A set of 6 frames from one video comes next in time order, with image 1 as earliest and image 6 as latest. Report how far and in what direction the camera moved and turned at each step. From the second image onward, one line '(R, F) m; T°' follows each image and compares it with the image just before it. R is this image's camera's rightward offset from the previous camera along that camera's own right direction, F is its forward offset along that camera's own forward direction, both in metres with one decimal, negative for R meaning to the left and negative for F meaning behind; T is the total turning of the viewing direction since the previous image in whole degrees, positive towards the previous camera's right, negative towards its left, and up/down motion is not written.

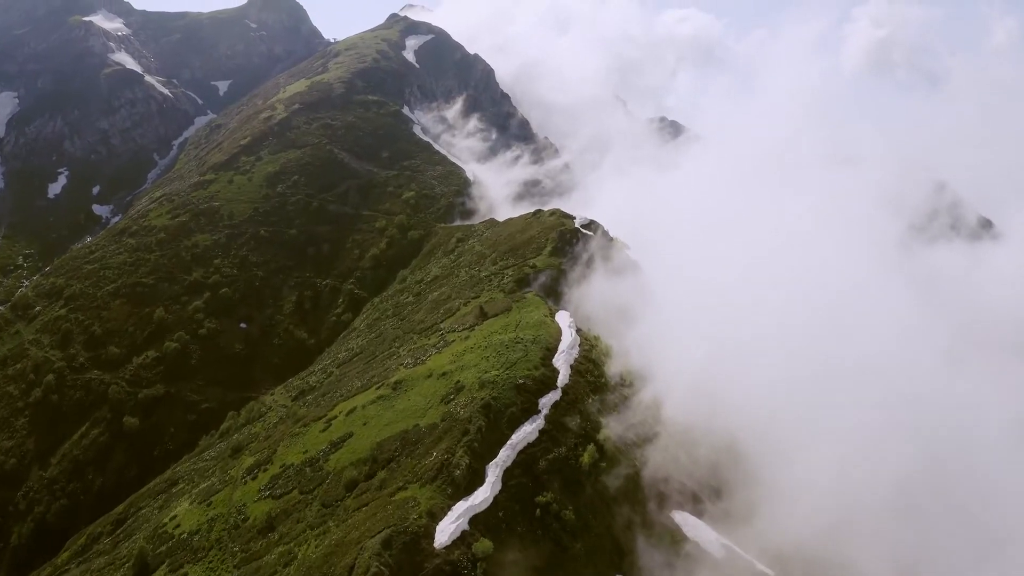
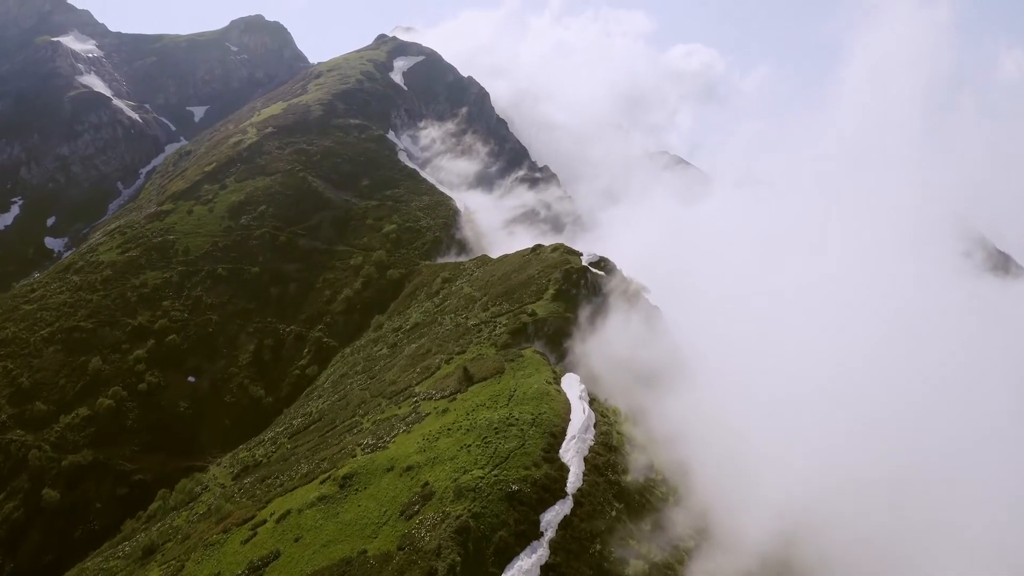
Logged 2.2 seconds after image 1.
(+0.5, +17.1) m; 0°
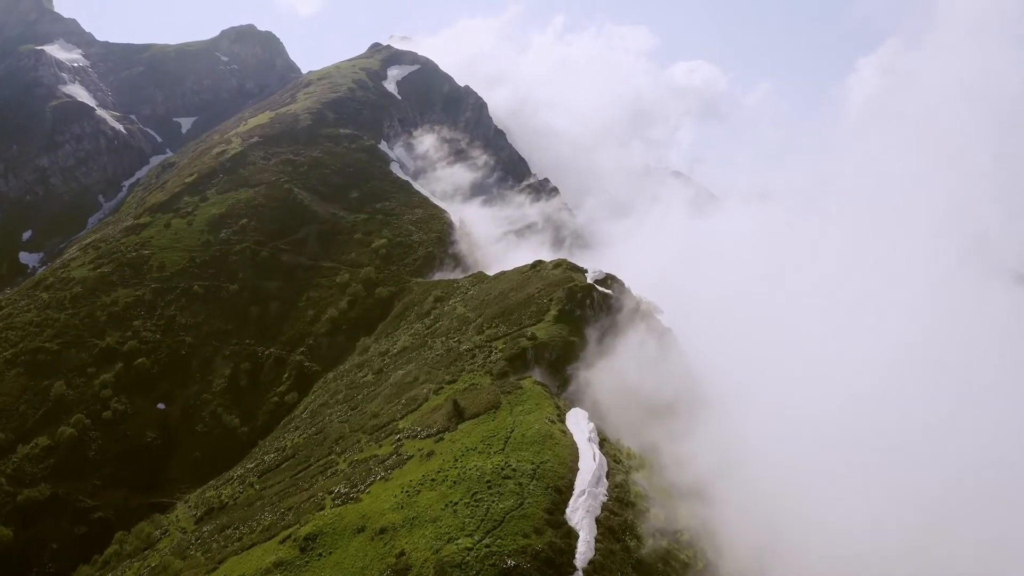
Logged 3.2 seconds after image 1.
(+0.2, +7.7) m; 0°
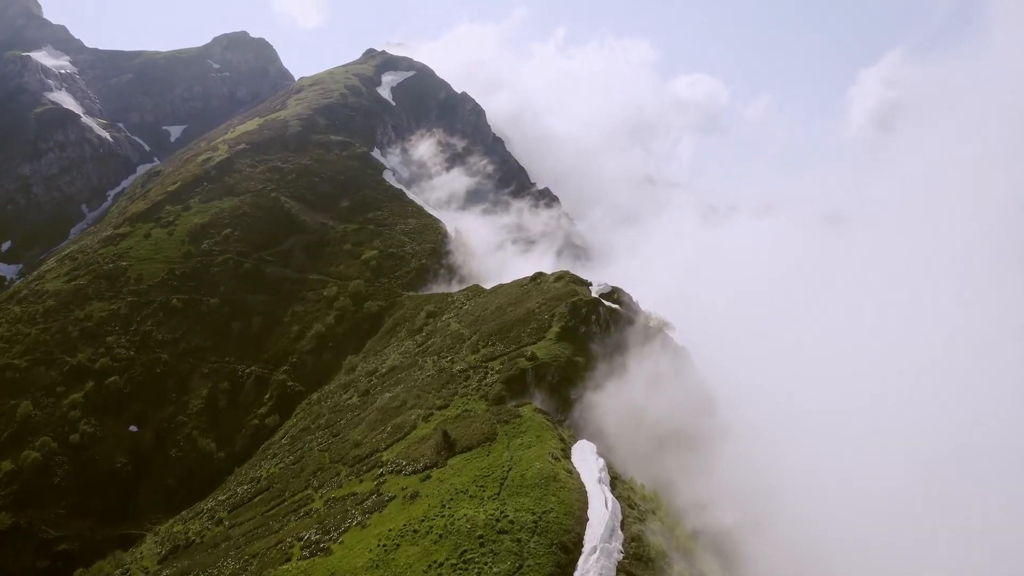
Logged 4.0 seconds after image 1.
(+0.1, +6.0) m; 0°
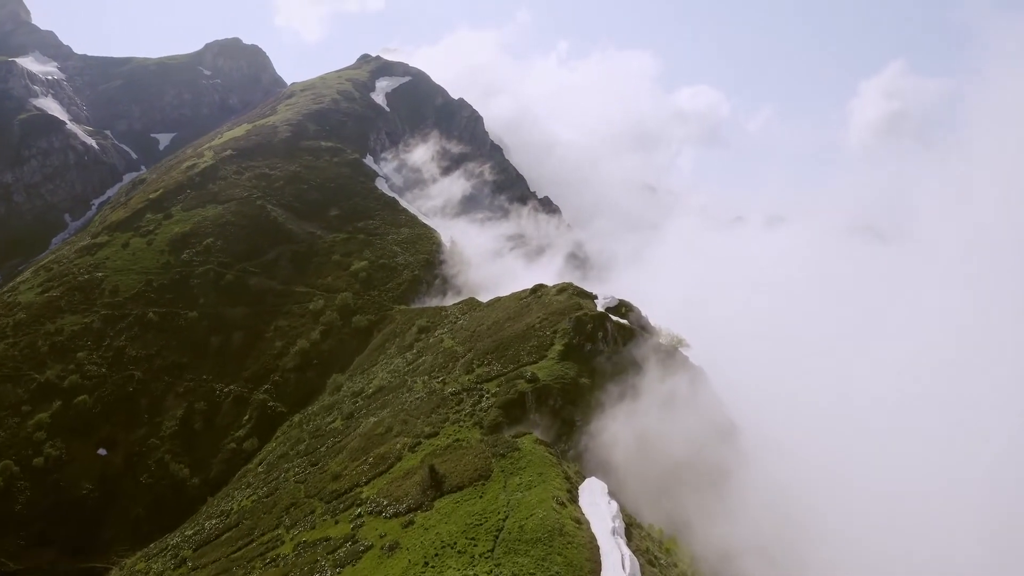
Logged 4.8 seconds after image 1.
(+0.1, +5.8) m; 0°
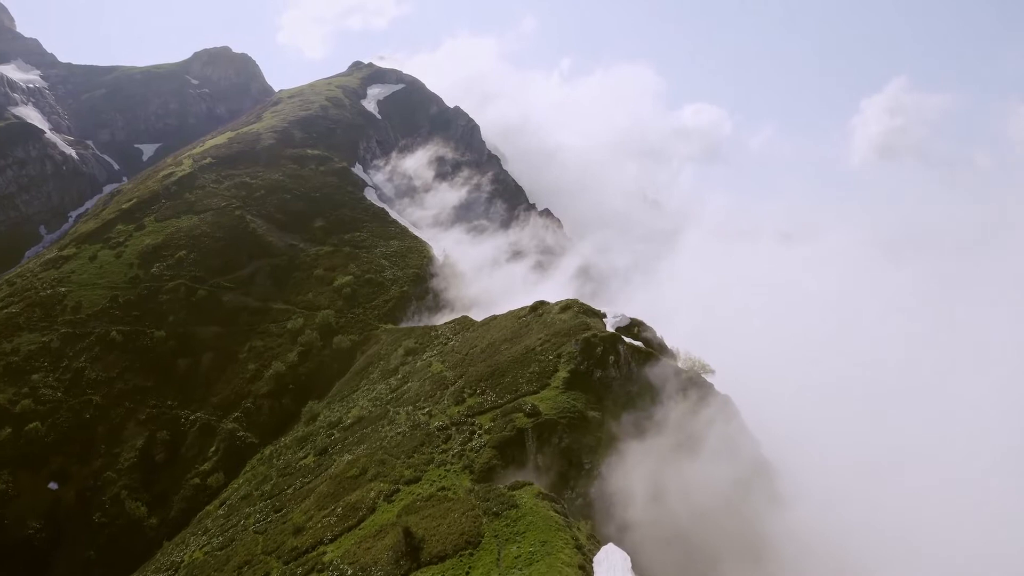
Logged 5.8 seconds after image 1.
(+0.1, +7.5) m; 0°
